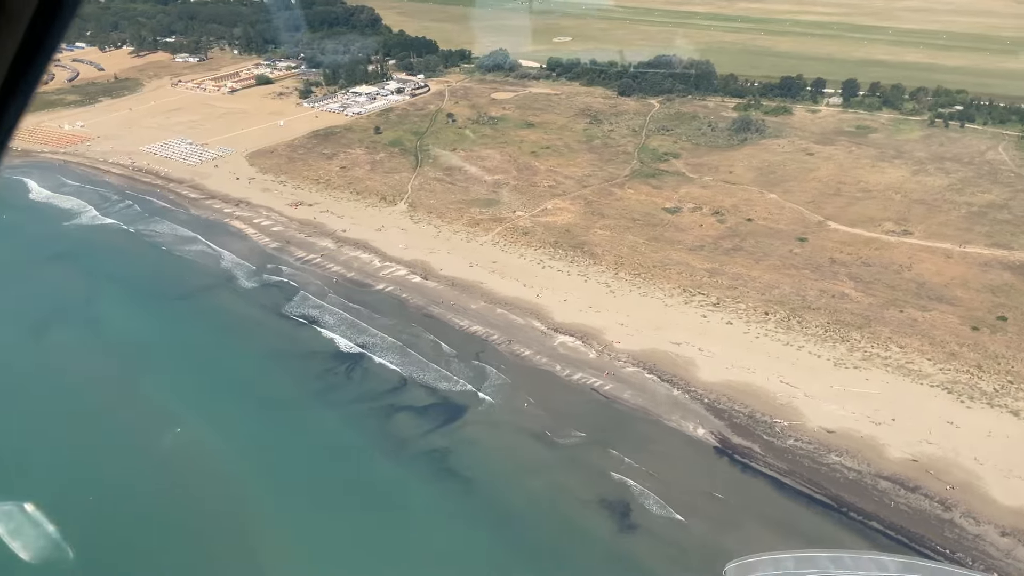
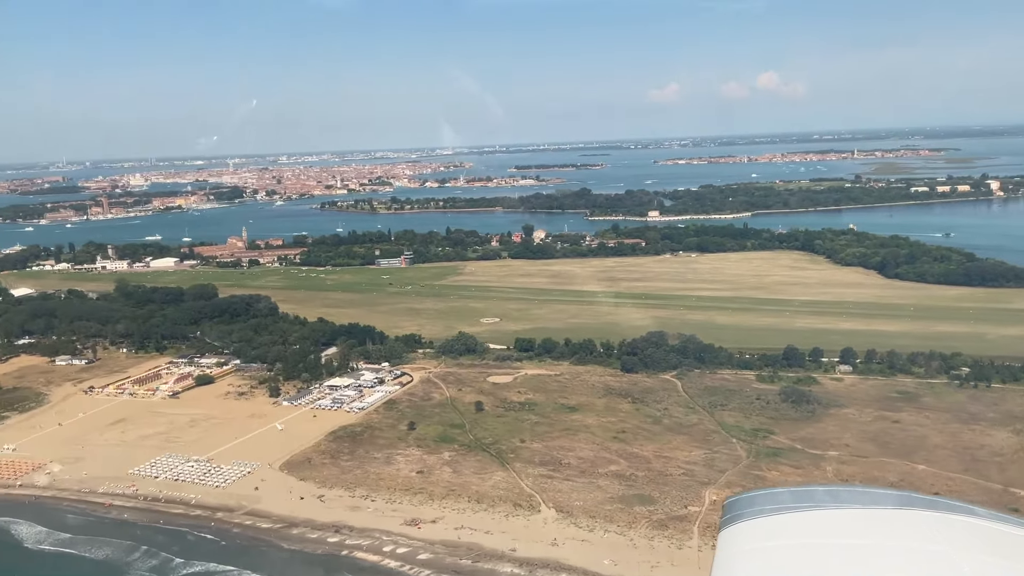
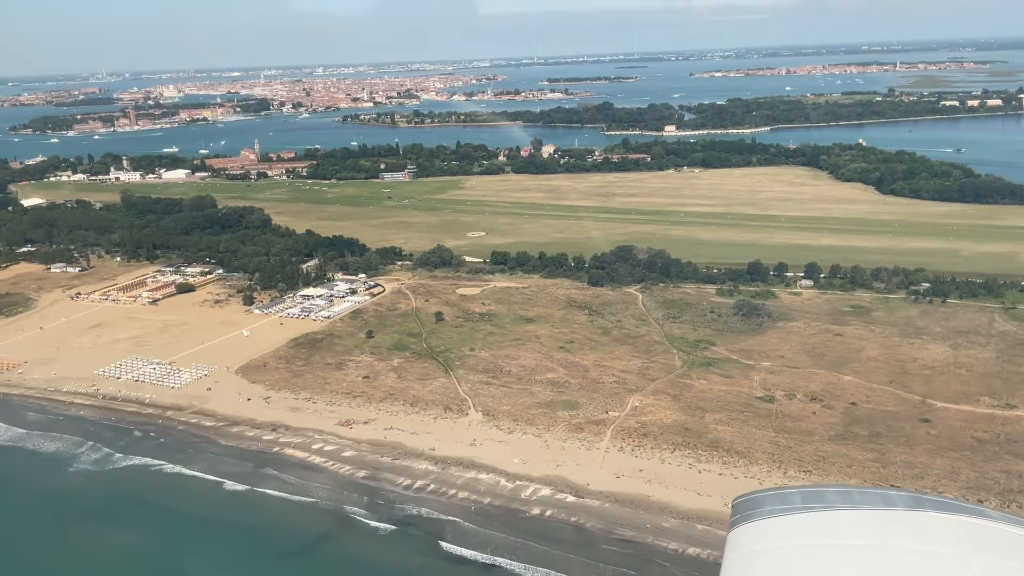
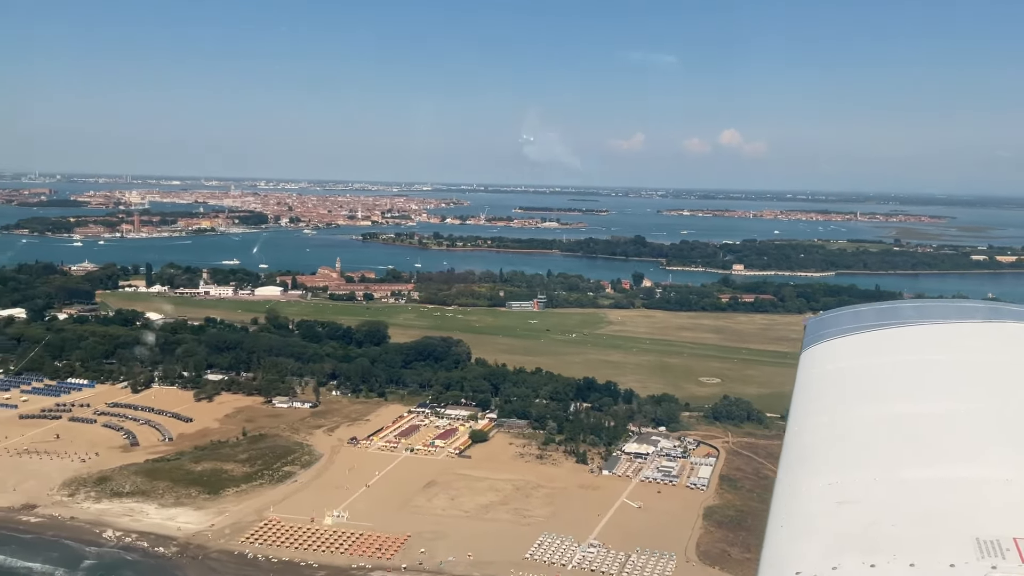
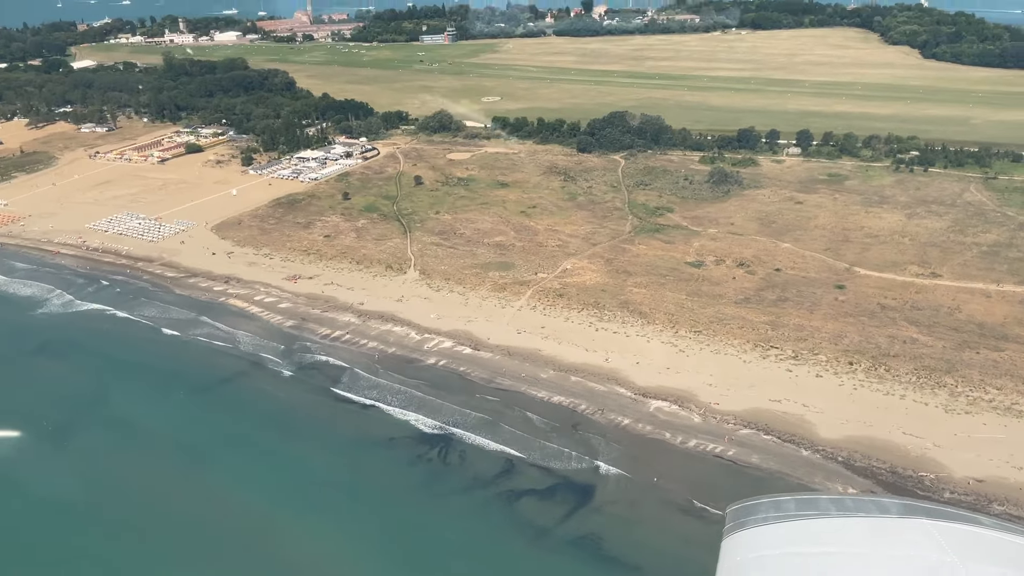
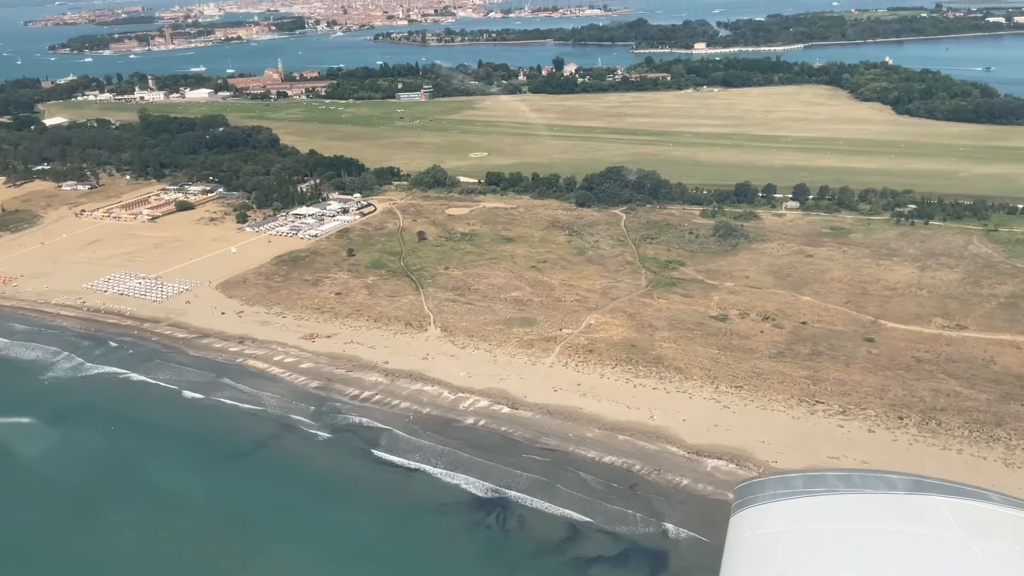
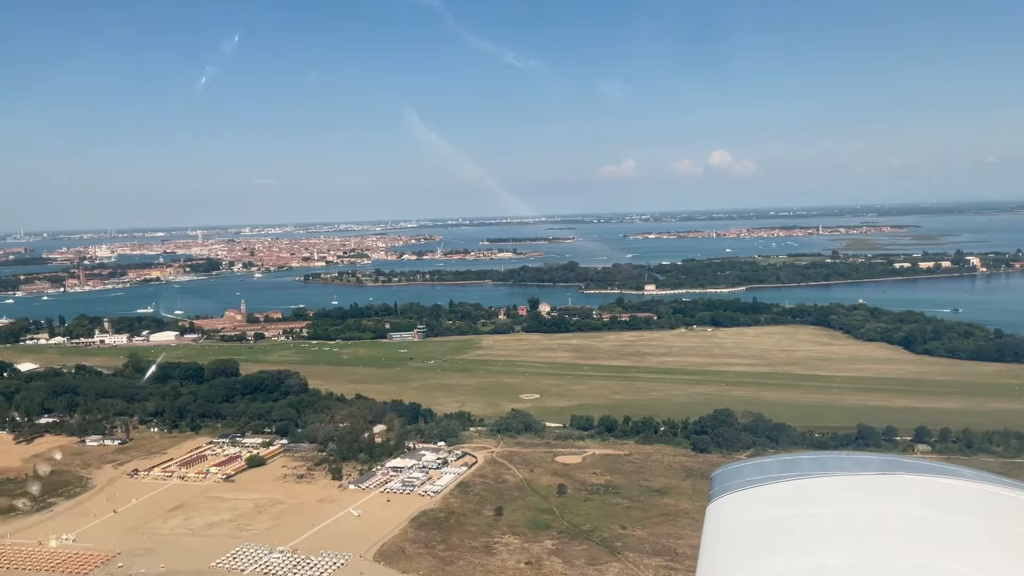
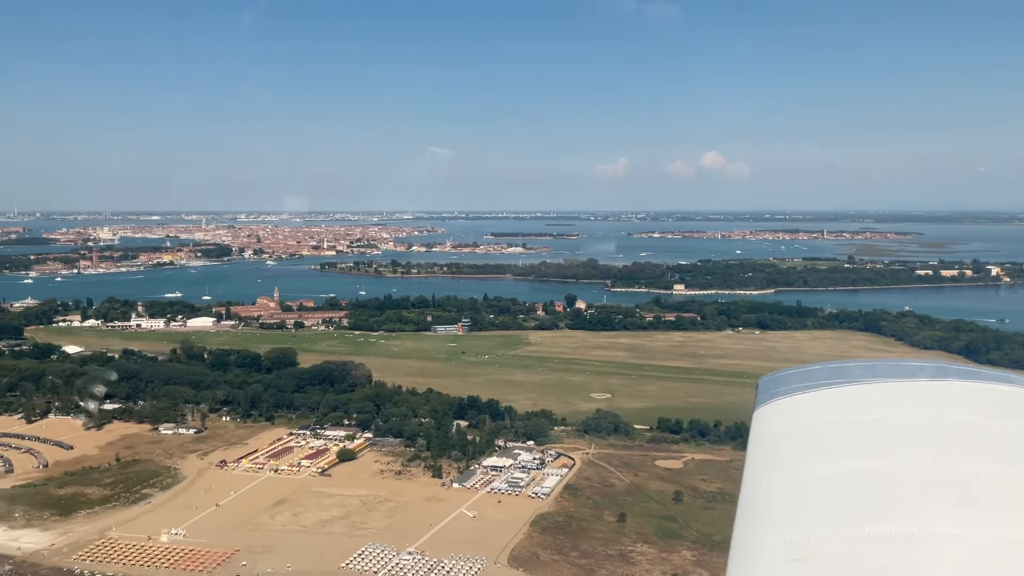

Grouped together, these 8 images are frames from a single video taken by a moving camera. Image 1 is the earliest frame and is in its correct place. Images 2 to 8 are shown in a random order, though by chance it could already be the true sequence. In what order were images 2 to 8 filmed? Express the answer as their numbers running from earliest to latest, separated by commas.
5, 6, 3, 2, 7, 8, 4
